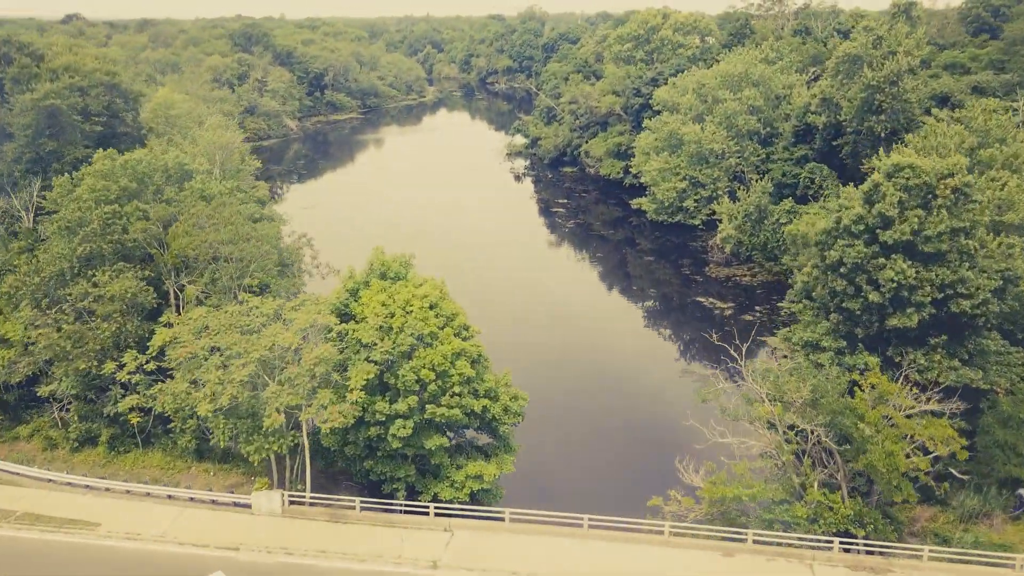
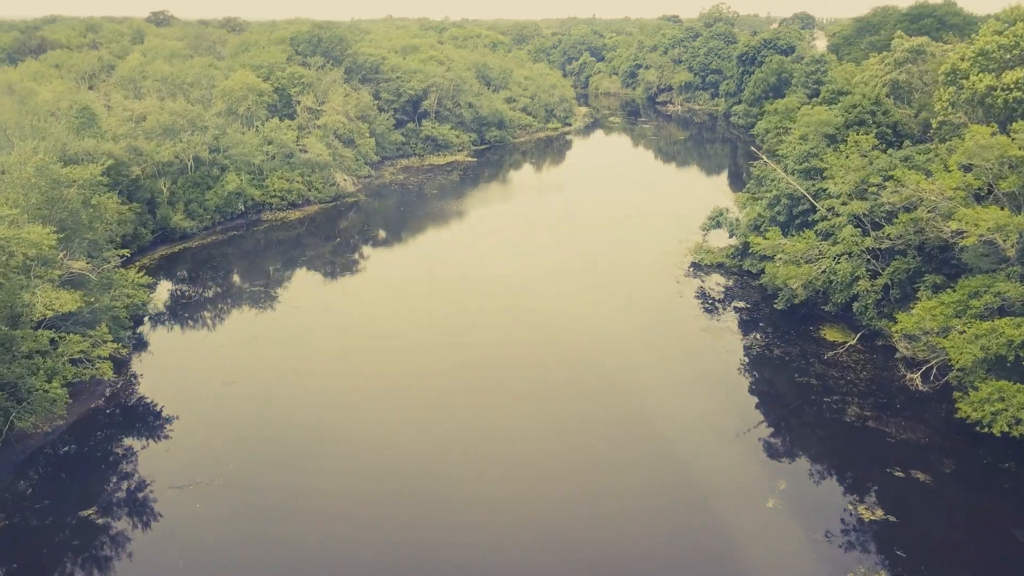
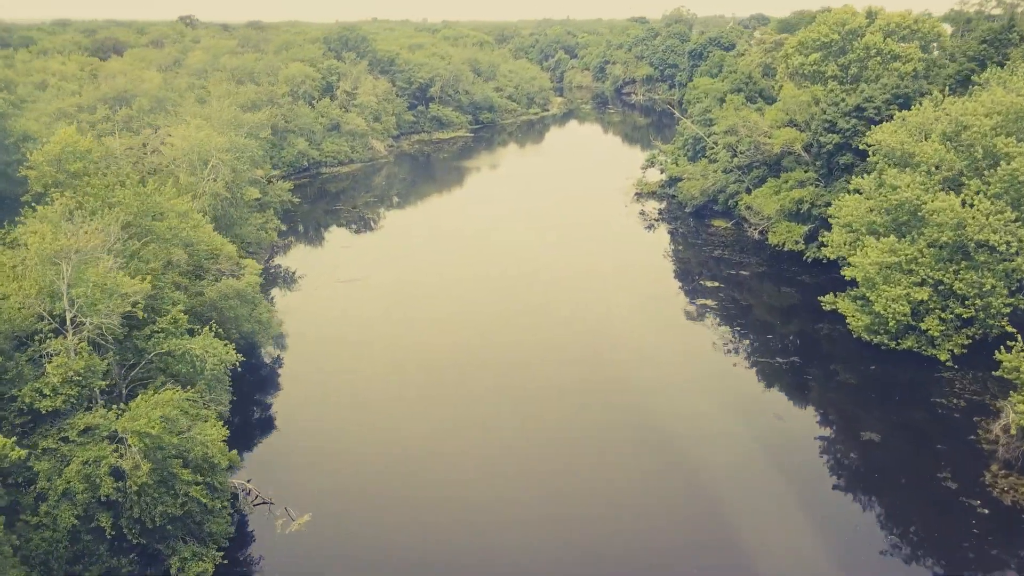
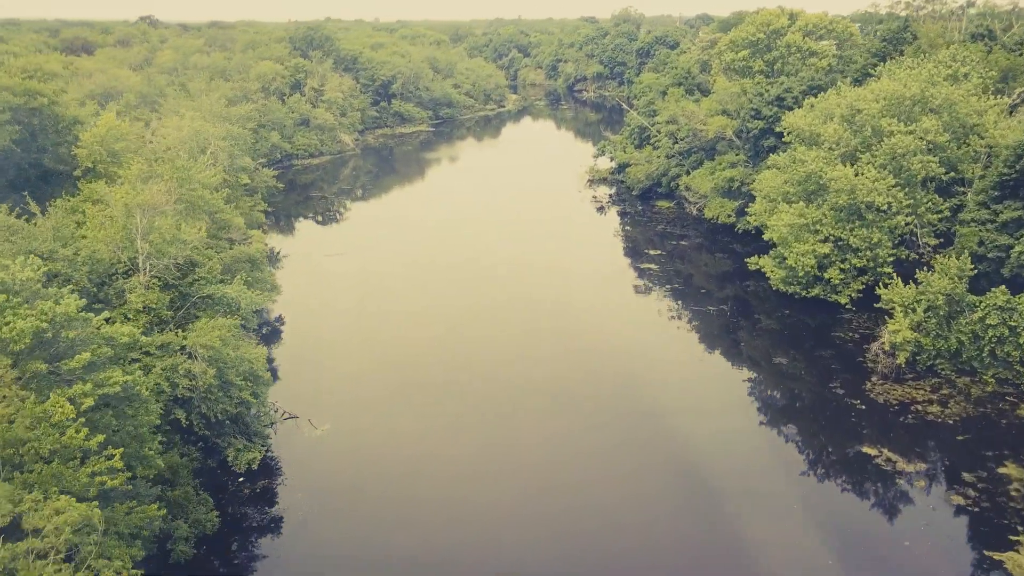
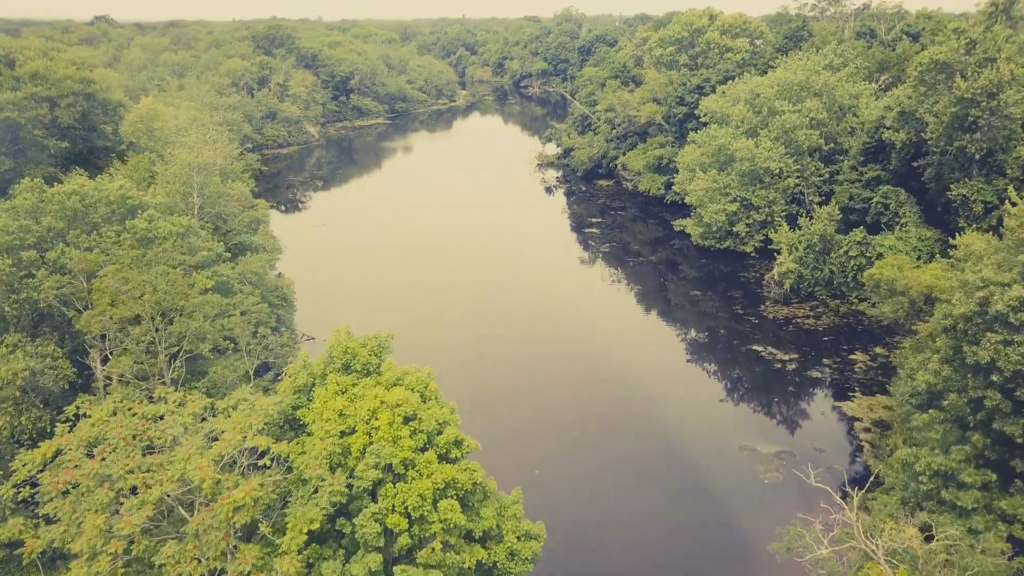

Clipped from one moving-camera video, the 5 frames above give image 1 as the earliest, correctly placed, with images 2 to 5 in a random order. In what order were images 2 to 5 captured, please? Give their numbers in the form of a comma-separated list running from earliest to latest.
5, 4, 3, 2
